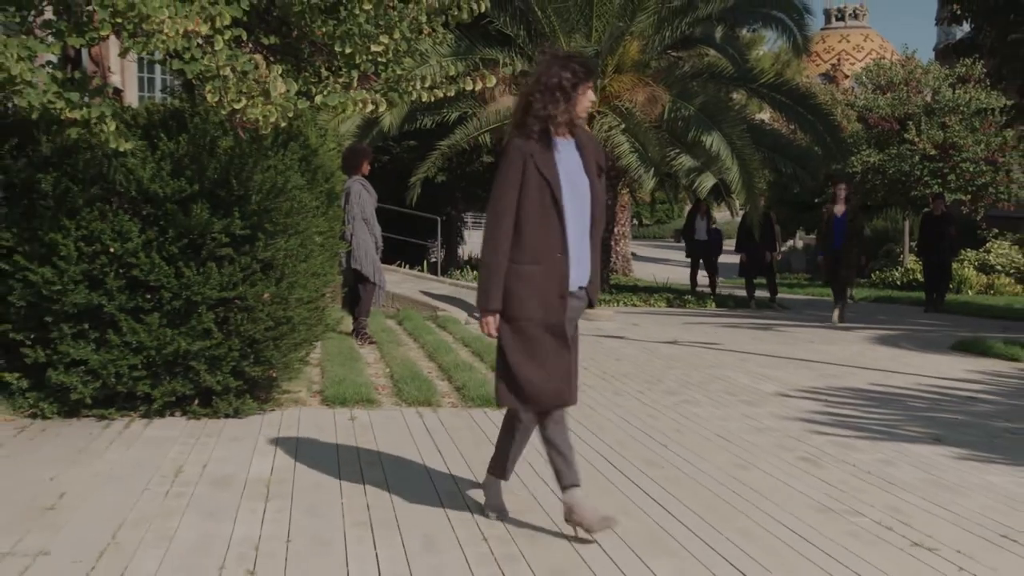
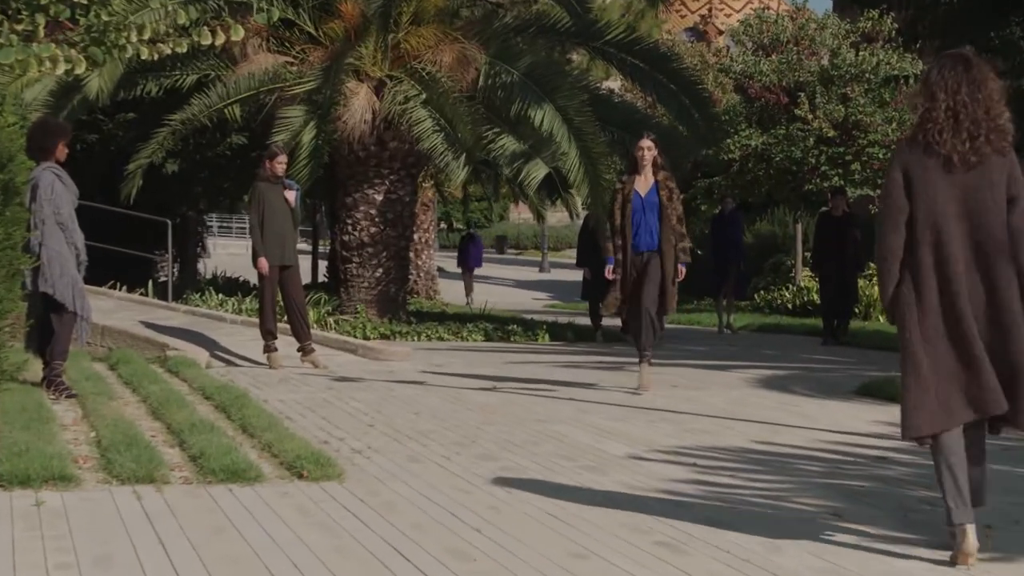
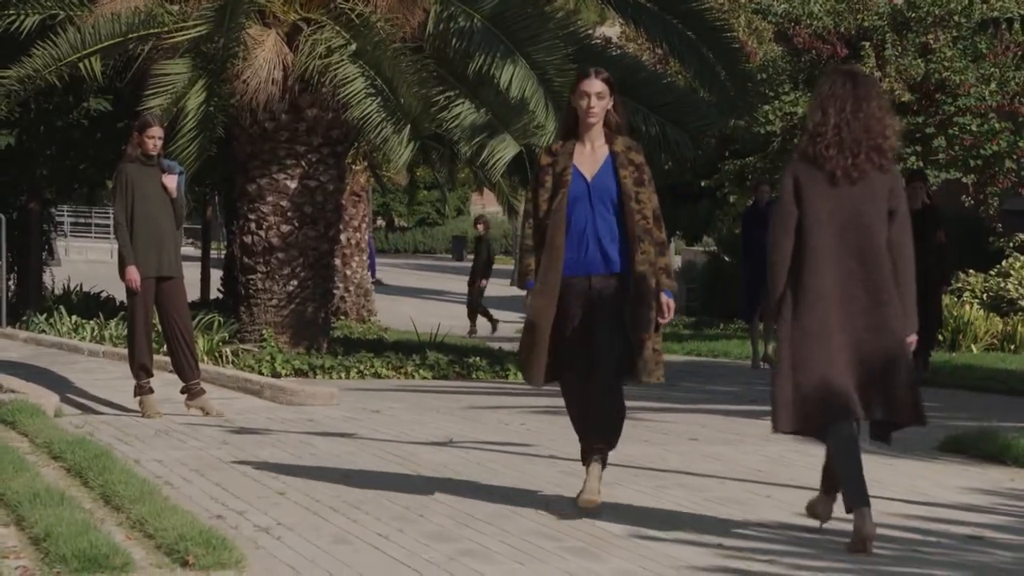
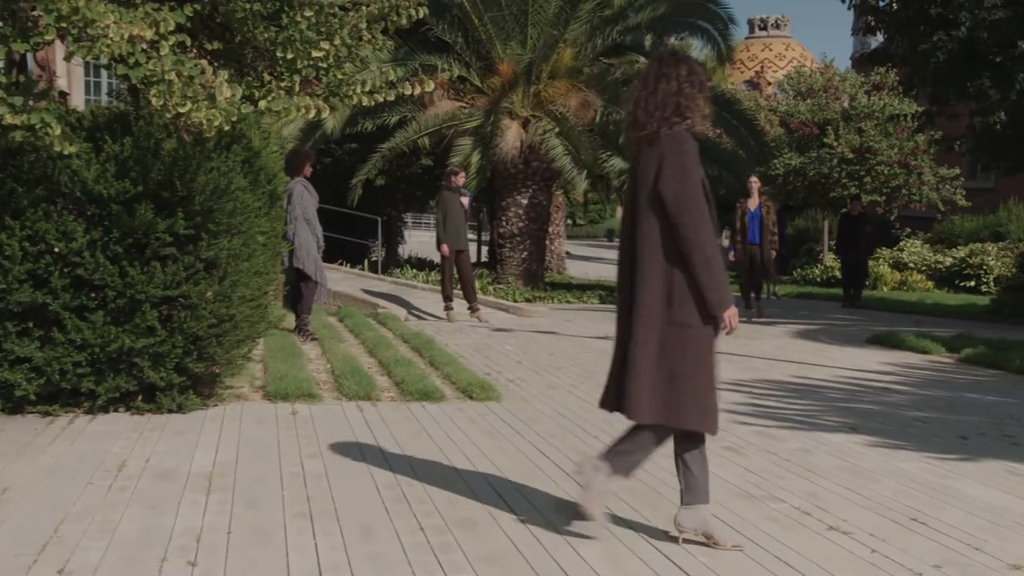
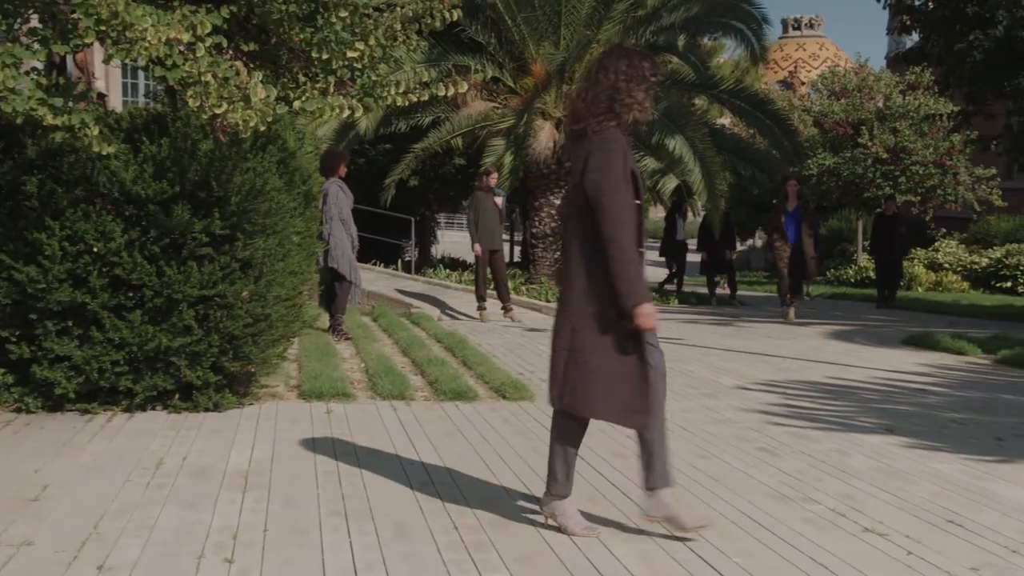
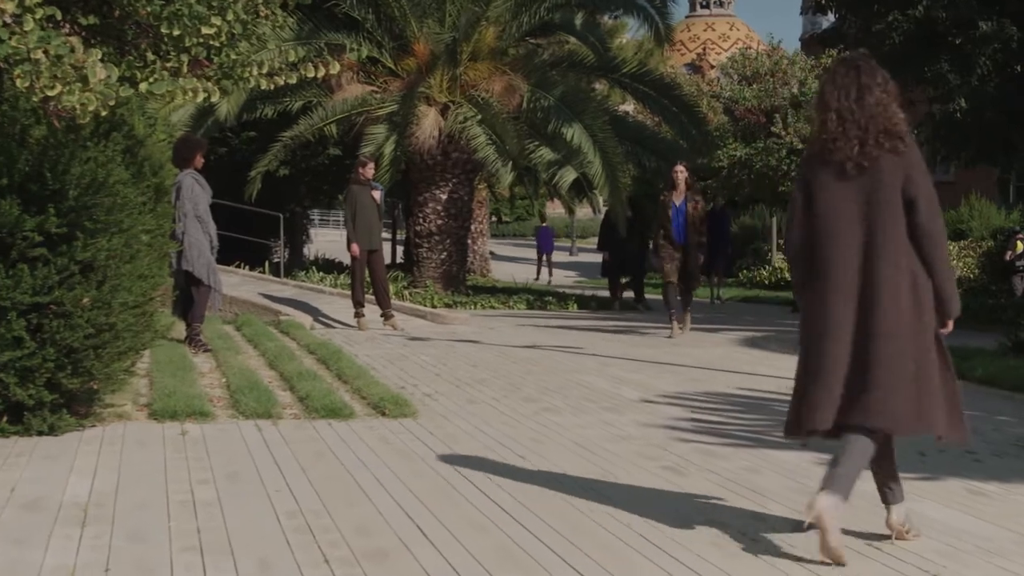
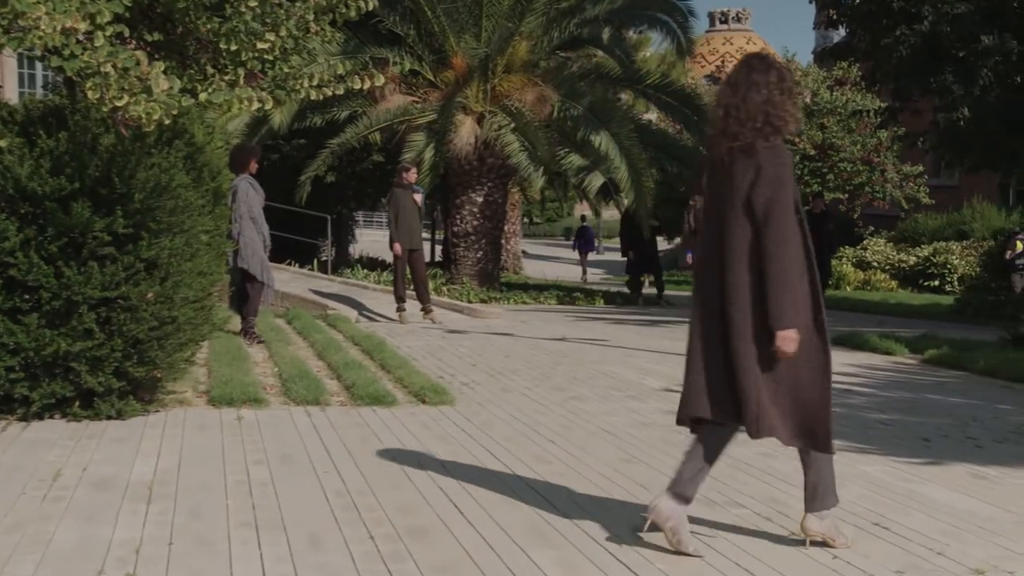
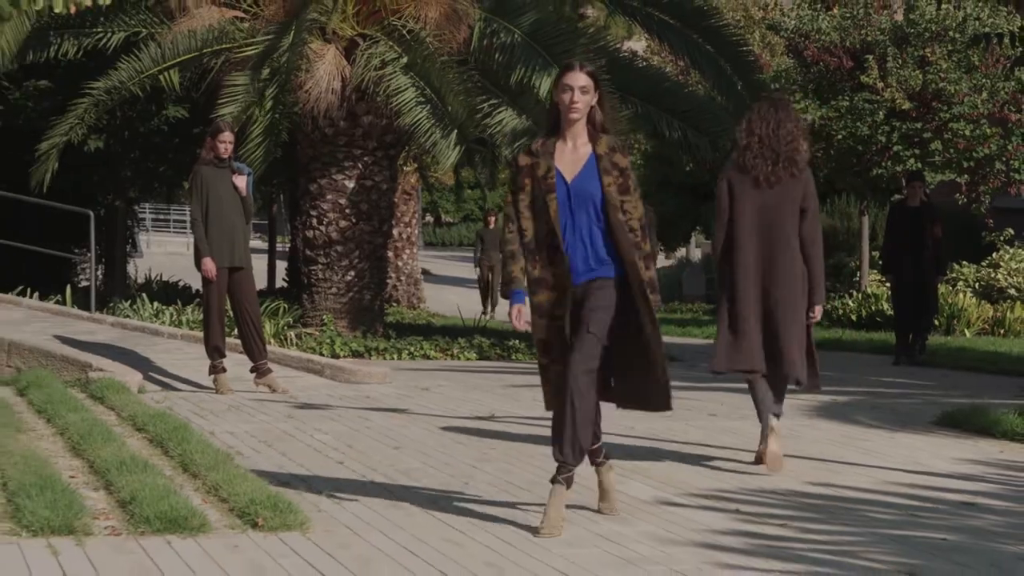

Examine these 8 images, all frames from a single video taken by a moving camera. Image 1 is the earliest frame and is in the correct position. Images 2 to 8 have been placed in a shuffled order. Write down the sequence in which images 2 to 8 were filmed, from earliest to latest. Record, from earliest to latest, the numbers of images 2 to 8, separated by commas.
5, 4, 7, 6, 2, 3, 8
